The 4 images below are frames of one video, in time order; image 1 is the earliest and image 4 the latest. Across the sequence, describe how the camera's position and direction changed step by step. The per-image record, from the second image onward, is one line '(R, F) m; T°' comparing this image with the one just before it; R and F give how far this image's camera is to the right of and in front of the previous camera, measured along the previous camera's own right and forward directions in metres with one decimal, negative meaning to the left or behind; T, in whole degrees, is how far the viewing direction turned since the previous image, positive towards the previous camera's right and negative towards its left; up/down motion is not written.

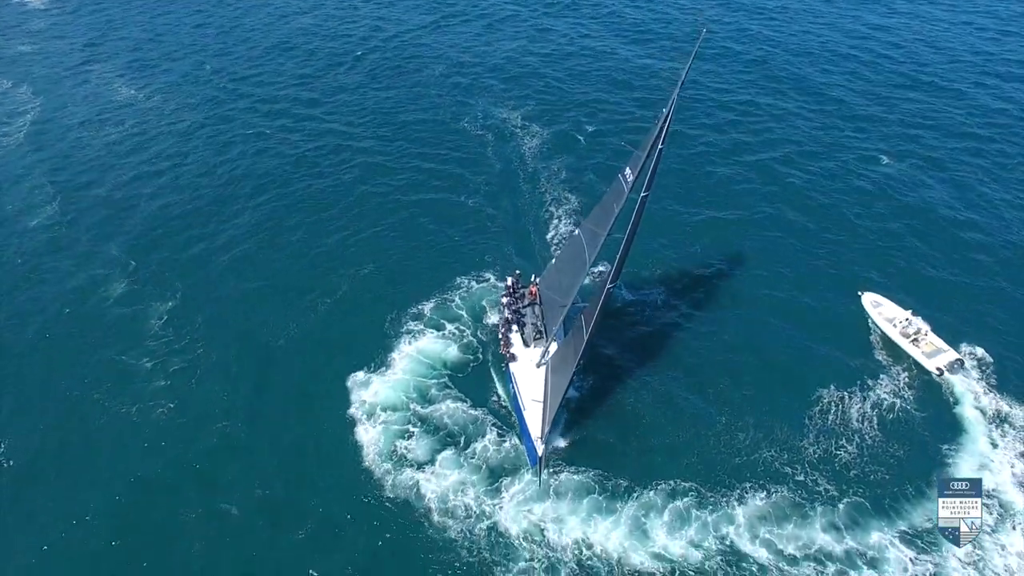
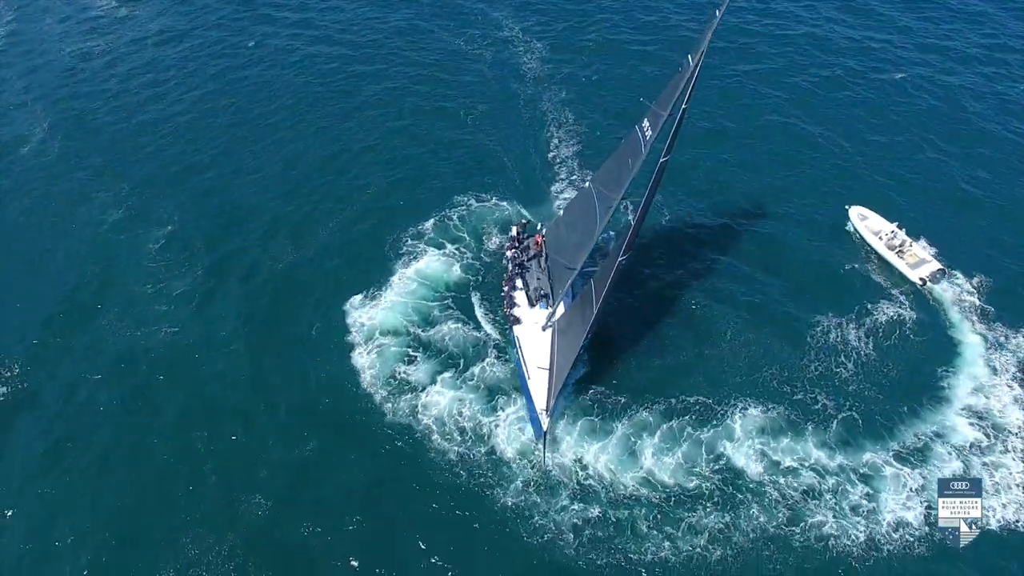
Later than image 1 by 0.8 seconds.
(+0.5, +0.7) m; 0°
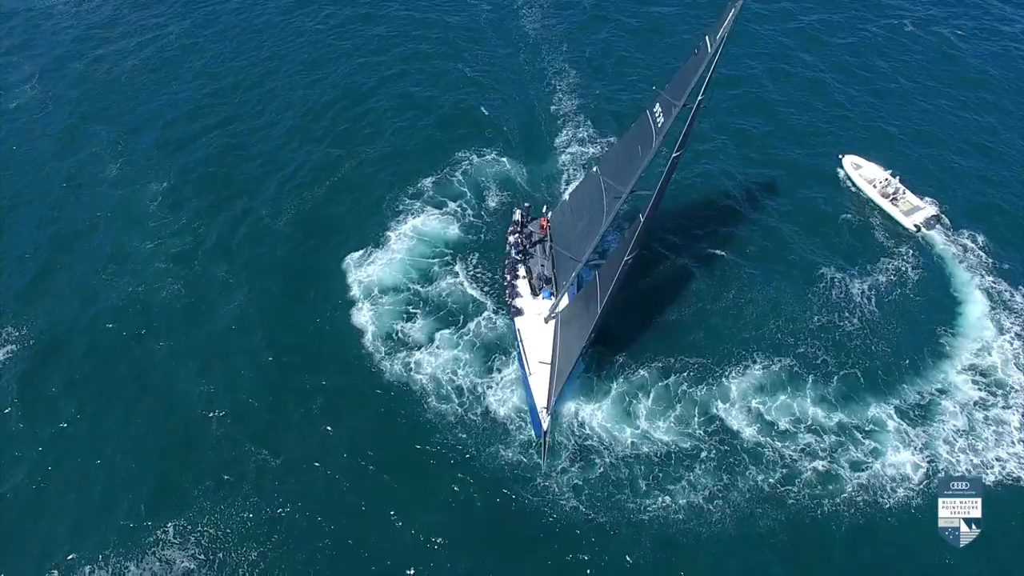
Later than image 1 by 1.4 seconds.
(+0.5, +0.6) m; 0°
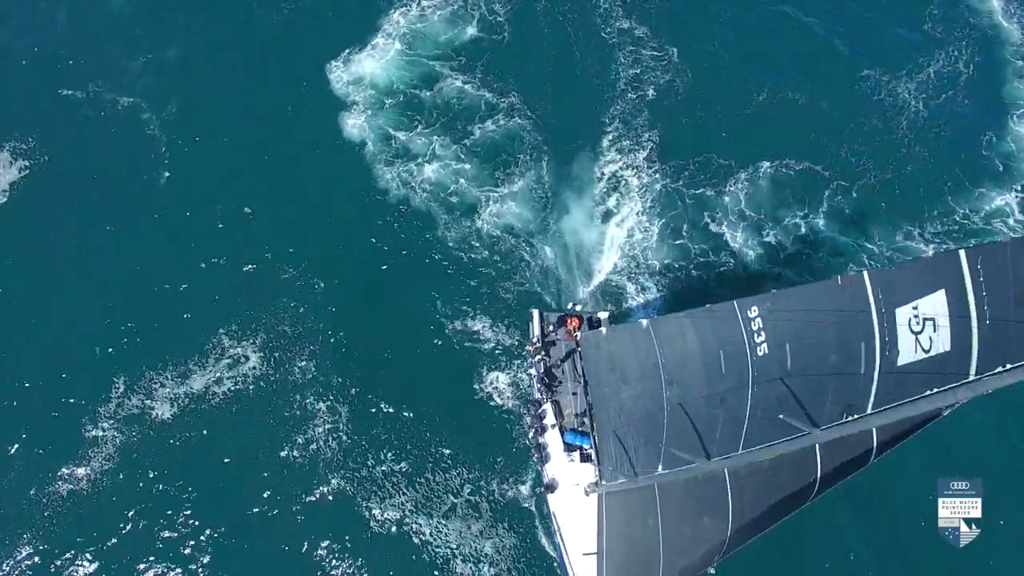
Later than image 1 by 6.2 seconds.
(+2.3, +3.0) m; -3°
